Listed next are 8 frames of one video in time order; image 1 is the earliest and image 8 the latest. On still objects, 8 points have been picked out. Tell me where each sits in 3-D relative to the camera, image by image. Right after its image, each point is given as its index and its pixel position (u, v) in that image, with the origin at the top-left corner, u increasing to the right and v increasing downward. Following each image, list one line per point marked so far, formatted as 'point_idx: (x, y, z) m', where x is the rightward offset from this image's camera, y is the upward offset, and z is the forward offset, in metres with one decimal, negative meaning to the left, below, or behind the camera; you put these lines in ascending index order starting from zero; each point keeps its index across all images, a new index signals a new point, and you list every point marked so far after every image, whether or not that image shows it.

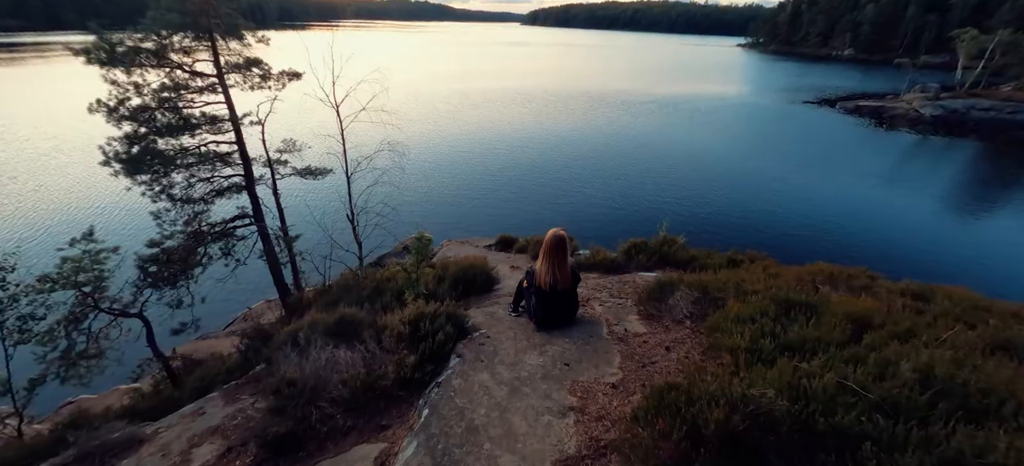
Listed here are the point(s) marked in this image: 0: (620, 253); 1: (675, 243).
0: (+2.6, -0.5, +9.9) m
1: (+4.0, -0.2, +10.2) m
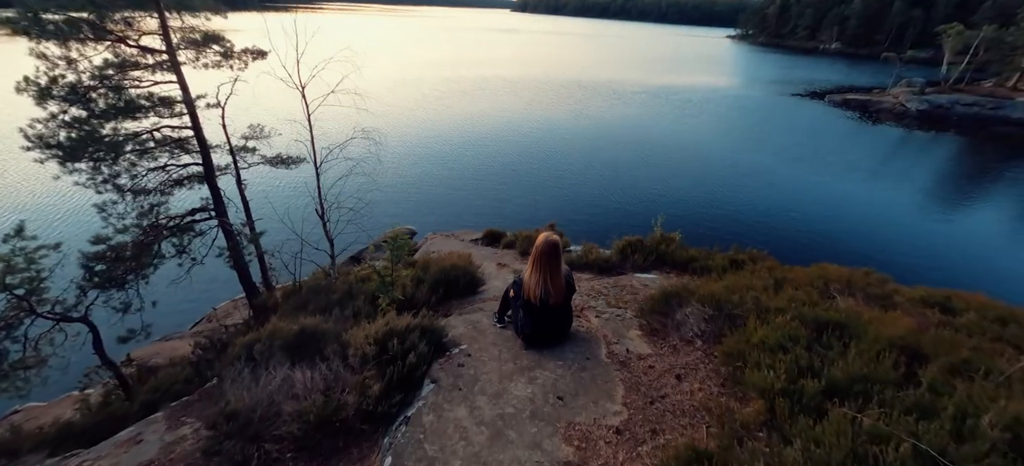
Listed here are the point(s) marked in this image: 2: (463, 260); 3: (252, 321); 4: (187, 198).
0: (+2.3, -0.4, +9.2) m
1: (+3.7, -0.2, +9.6) m
2: (-1.2, -0.7, +10.0) m
3: (-5.4, -1.8, +8.7) m
4: (-8.8, +1.0, +11.1) m
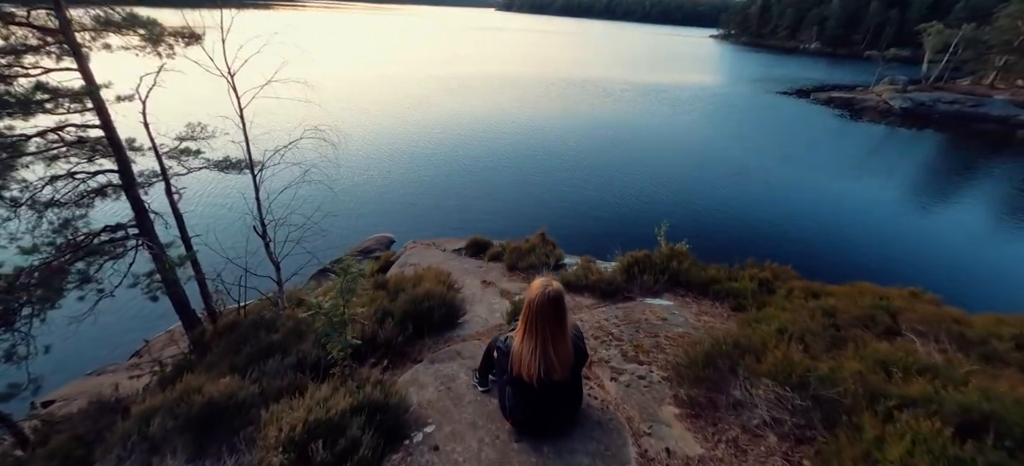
0: (+2.1, -0.8, +7.8) m
1: (+3.4, -0.5, +8.2) m
2: (-1.5, -1.0, +8.5) m
3: (-5.7, -2.2, +7.1) m
4: (-9.1, +0.5, +9.4) m
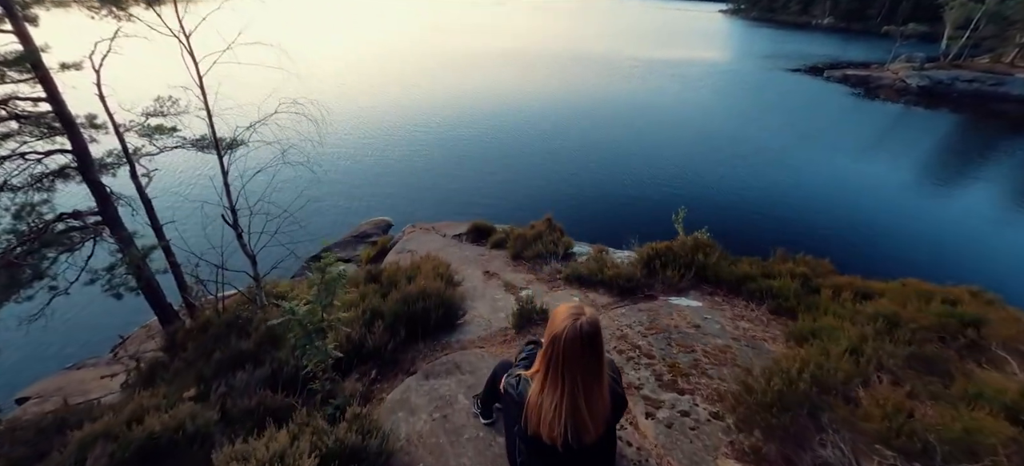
0: (+2.2, -0.6, +7.0) m
1: (+3.5, -0.3, +7.3) m
2: (-1.4, -0.8, +7.6) m
3: (-5.6, -2.0, +6.3) m
4: (-9.0, +0.8, +8.5) m
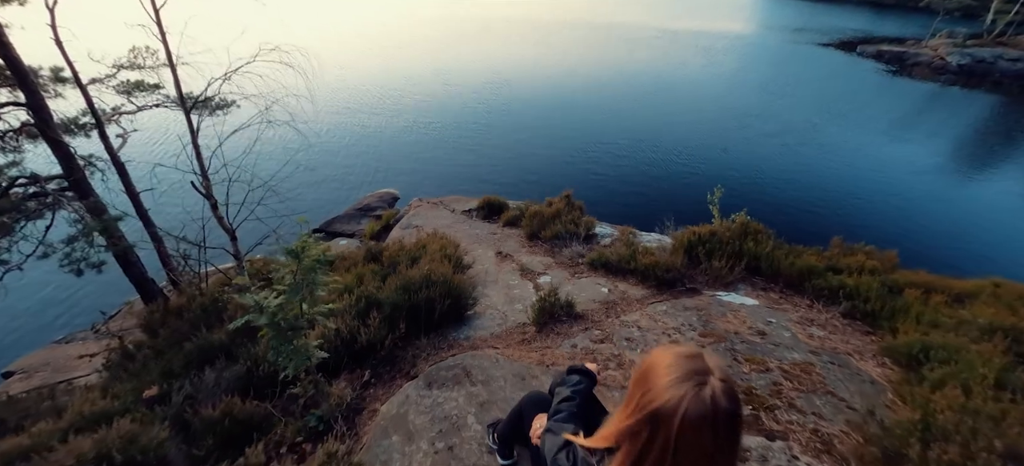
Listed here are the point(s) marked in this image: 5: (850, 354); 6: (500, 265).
0: (+2.4, -0.3, +6.0) m
1: (+3.8, 0.0, +6.3) m
2: (-1.1, -0.4, +6.7) m
3: (-5.3, -1.6, +5.6) m
4: (-8.7, +1.5, +7.7) m
5: (+3.1, -1.1, +3.8) m
6: (-0.2, -0.6, +7.4) m
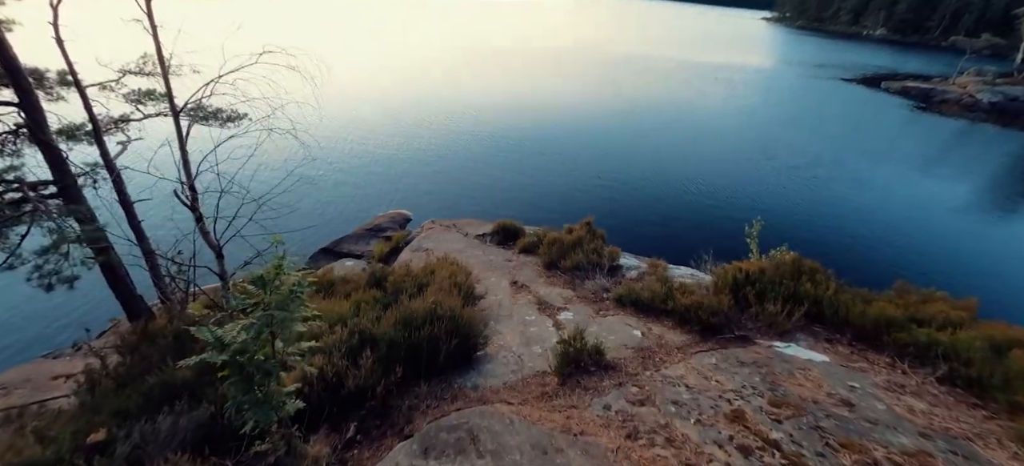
0: (+2.7, -0.8, +5.2) m
1: (+4.1, -0.5, +5.5) m
2: (-0.8, -0.8, +6.0) m
3: (-5.2, -1.8, +5.0) m
4: (-8.3, +1.3, +7.3) m
5: (+3.3, -1.5, +2.9) m
6: (0.0, -1.0, +6.6) m
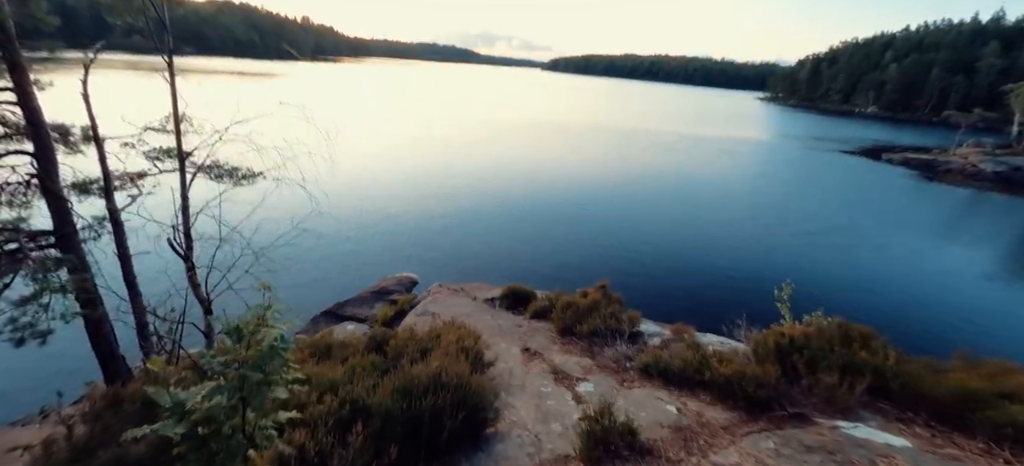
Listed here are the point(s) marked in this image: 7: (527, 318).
0: (+2.8, -1.4, +4.6) m
1: (+4.2, -1.3, +4.8) m
2: (-0.6, -1.6, +5.4) m
3: (-5.0, -2.3, +4.3) m
4: (-8.1, +0.3, +7.2) m
5: (+3.4, -1.8, +2.2) m
6: (+0.2, -1.9, +6.0) m
7: (+0.4, -1.9, +9.0) m
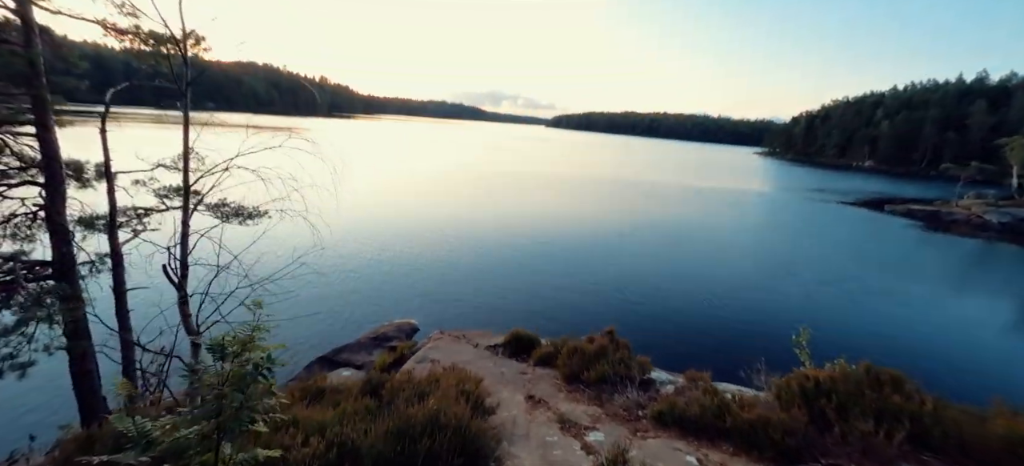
0: (+2.9, -1.8, +4.2) m
1: (+4.3, -1.7, +4.5) m
2: (-0.6, -2.0, +5.1) m
3: (-5.0, -2.6, +3.9) m
4: (-8.0, -0.3, +7.1) m
5: (+3.4, -1.8, +1.8) m
6: (+0.3, -2.4, +5.6) m
7: (+0.5, -2.8, +8.6) m
